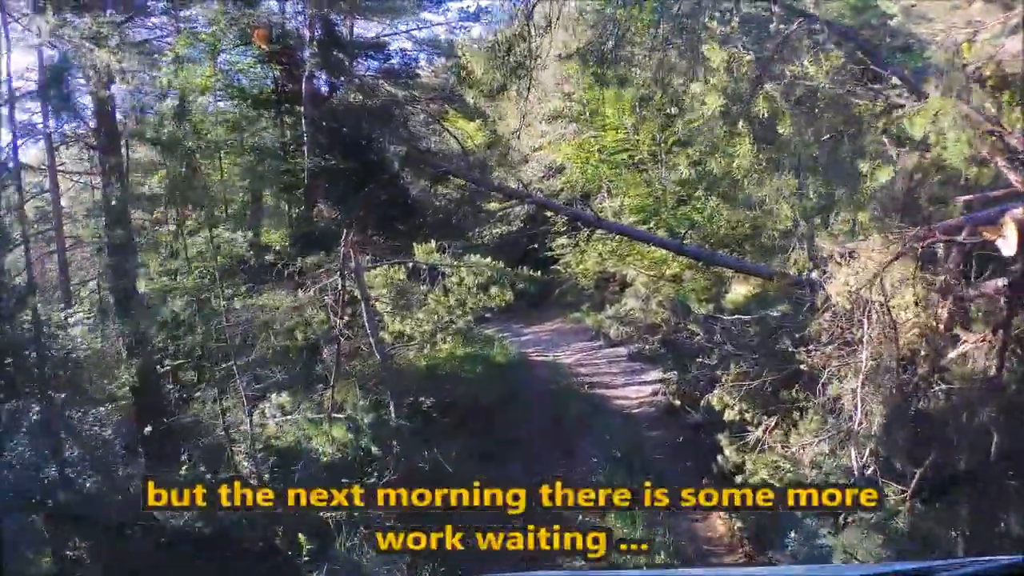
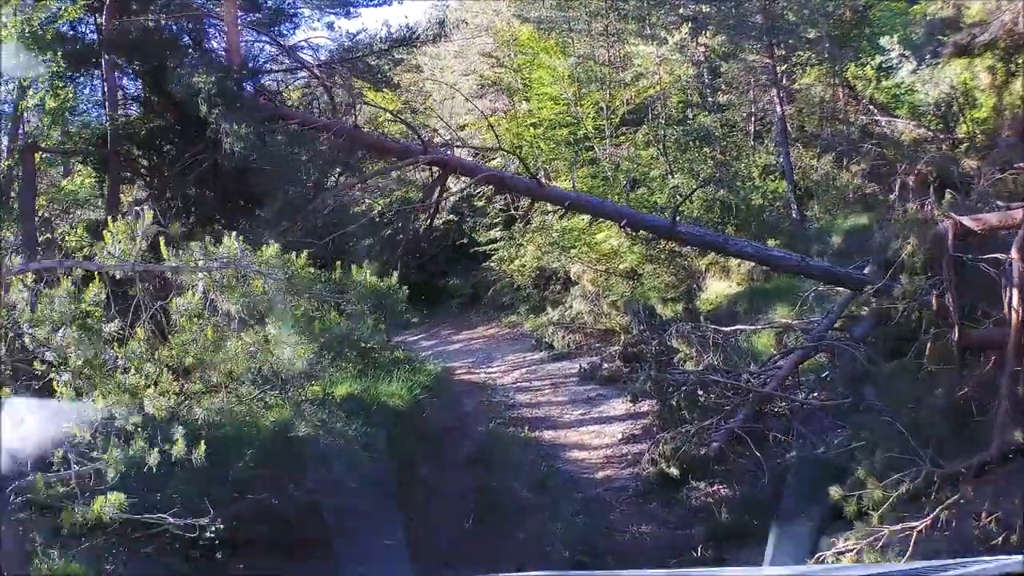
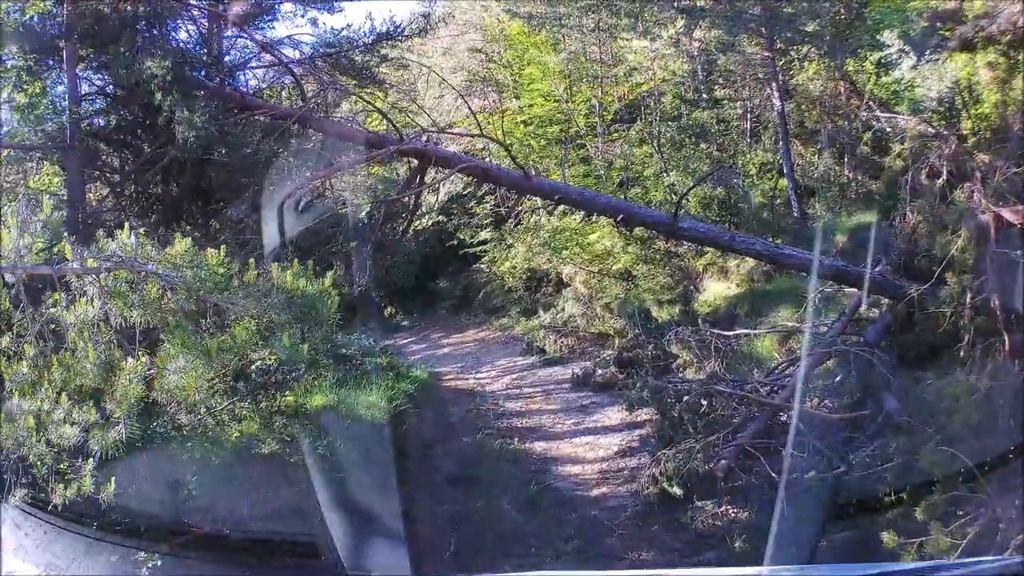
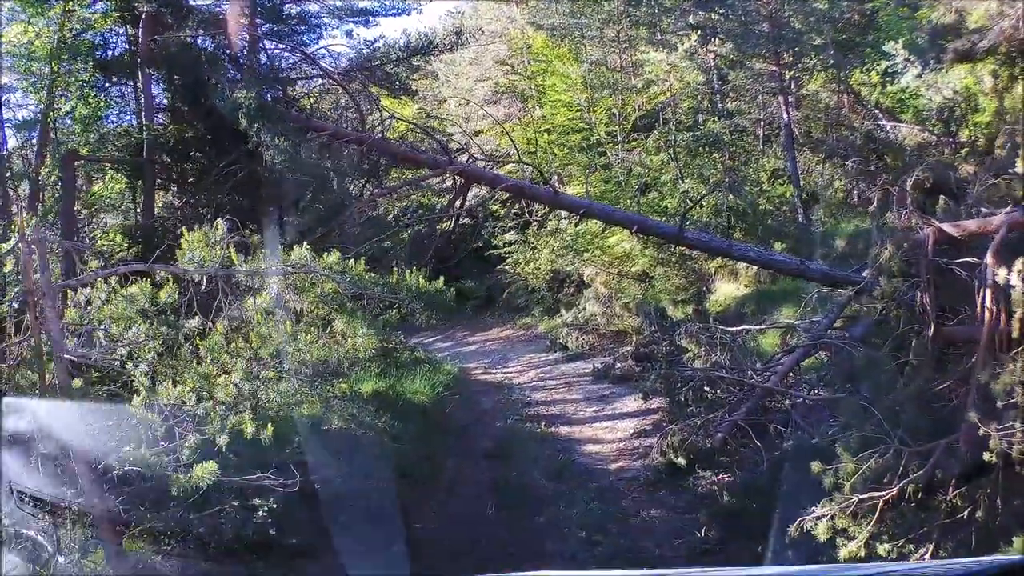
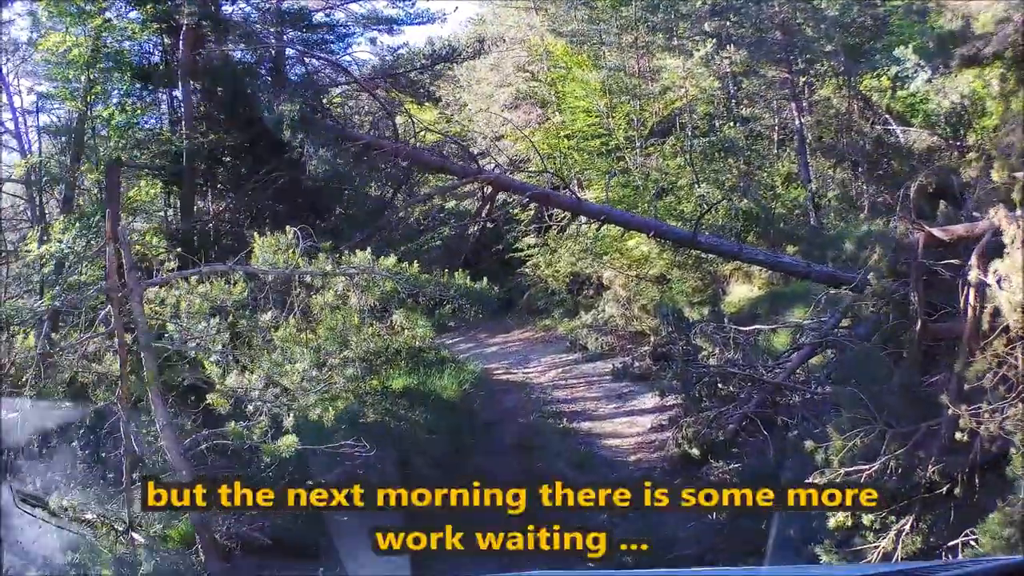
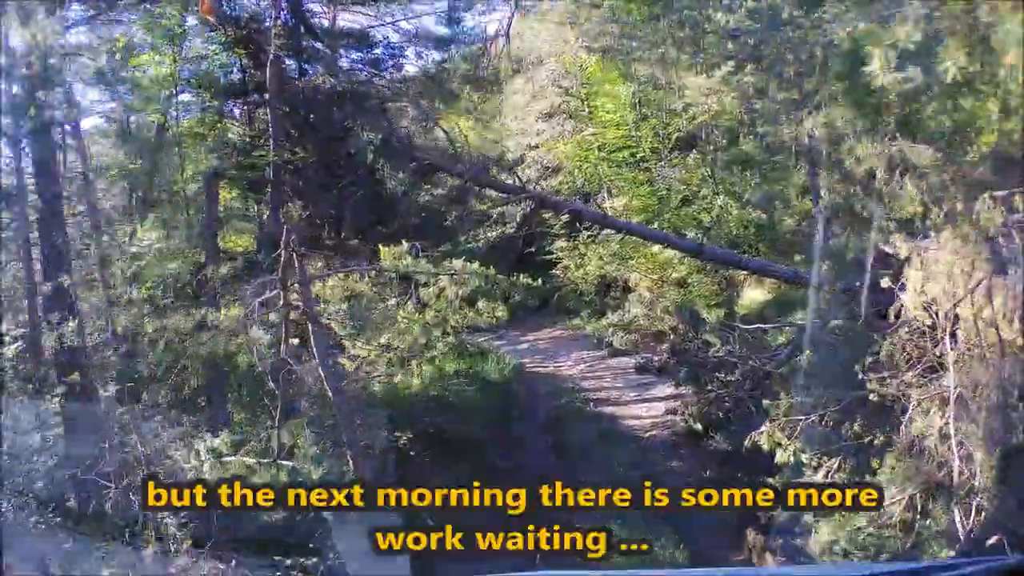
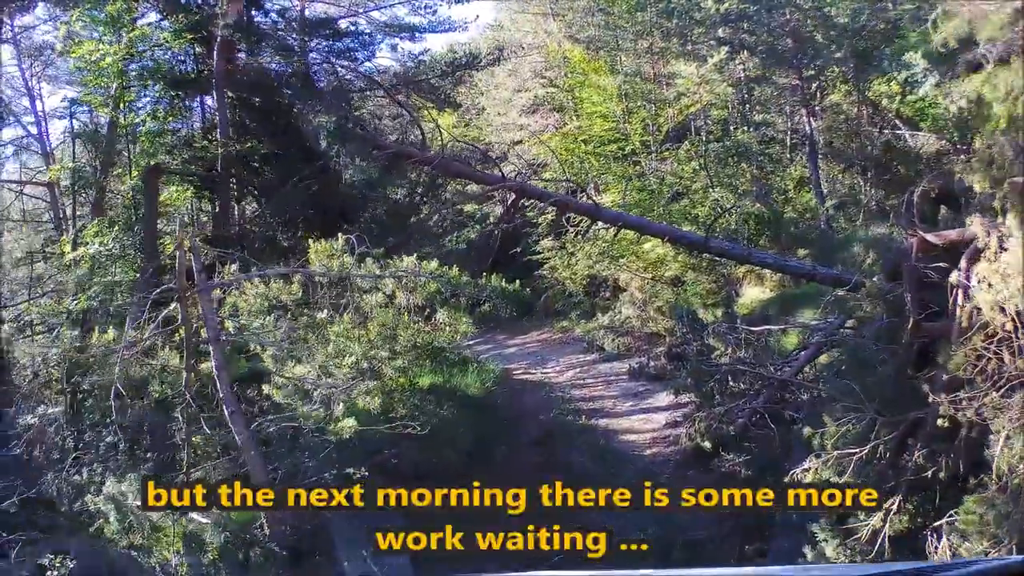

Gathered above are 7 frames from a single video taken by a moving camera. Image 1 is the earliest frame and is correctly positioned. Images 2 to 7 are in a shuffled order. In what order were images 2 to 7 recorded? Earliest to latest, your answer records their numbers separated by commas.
6, 7, 5, 4, 2, 3
